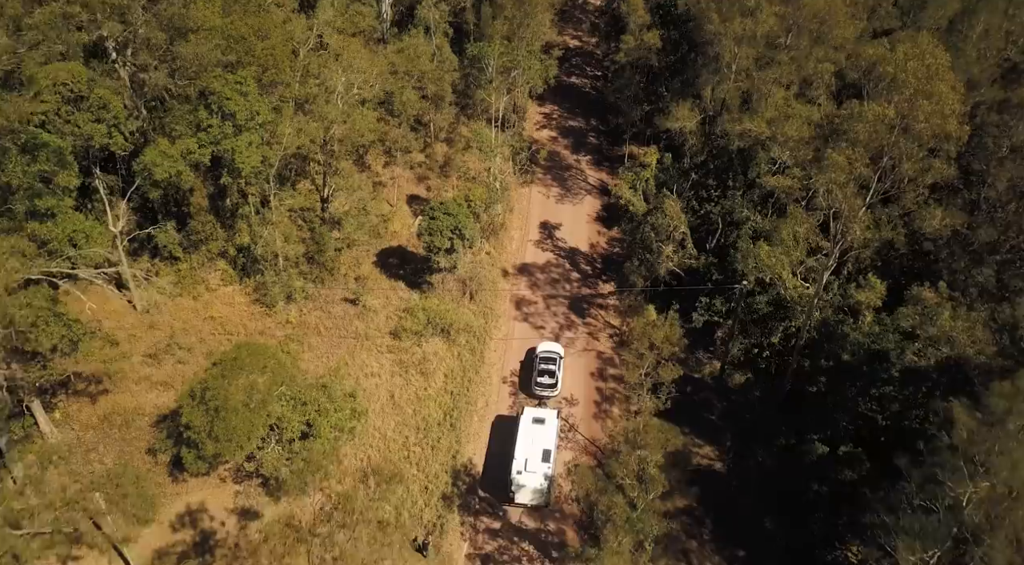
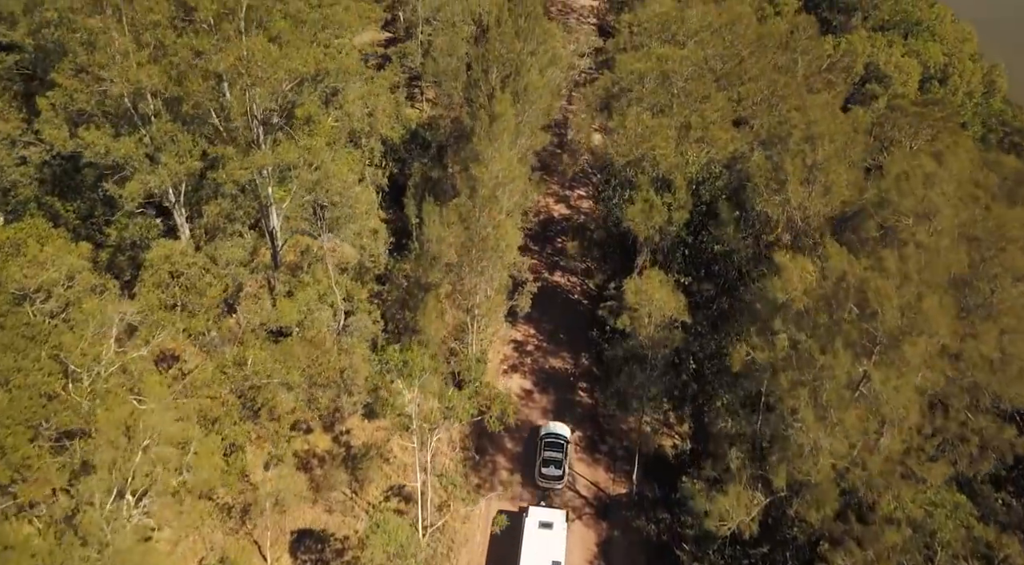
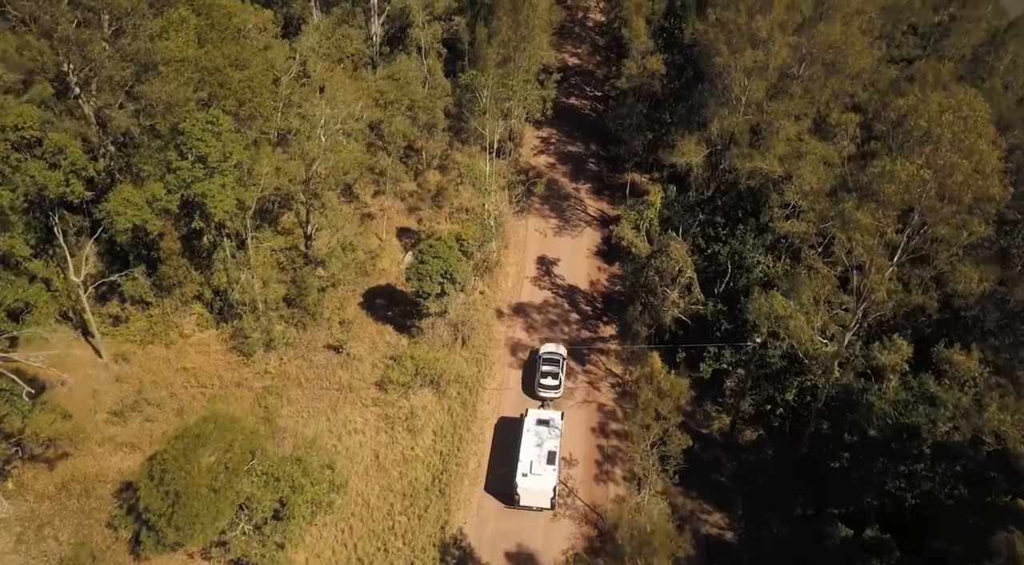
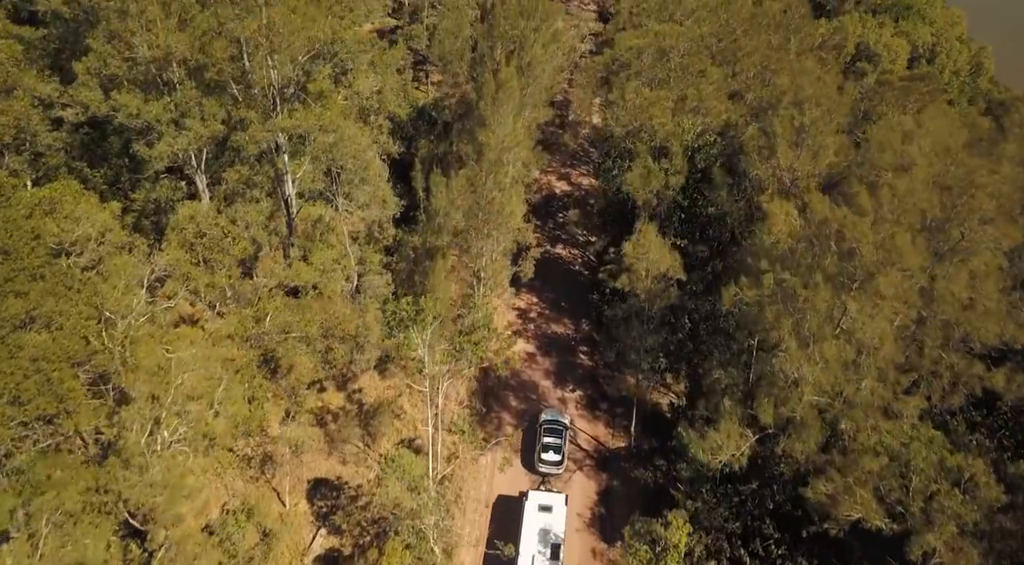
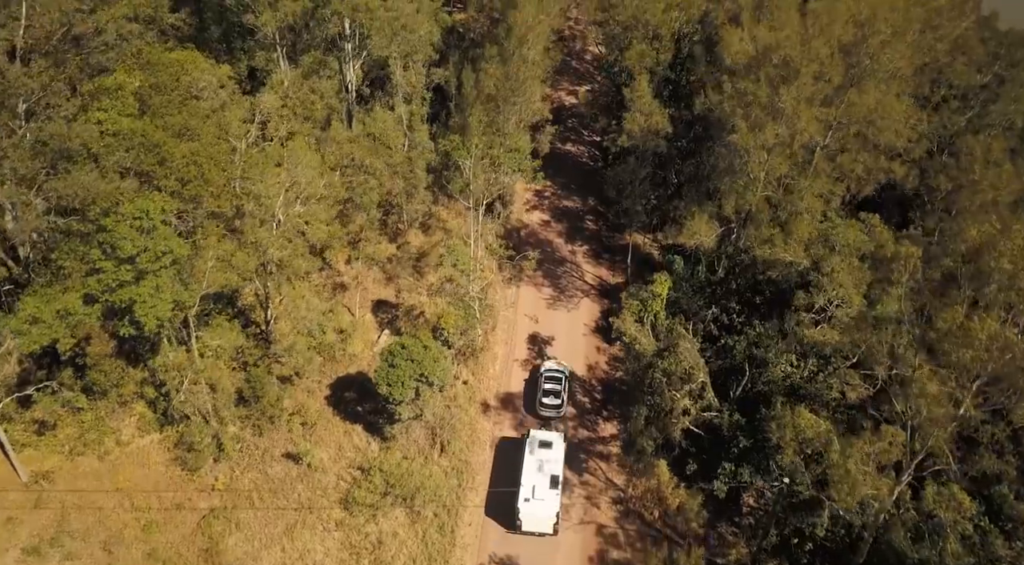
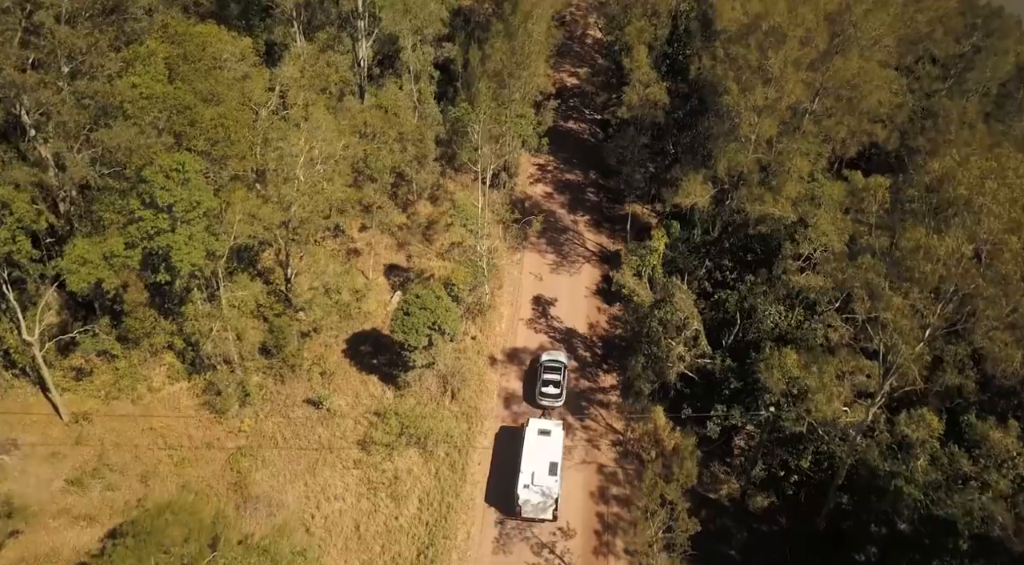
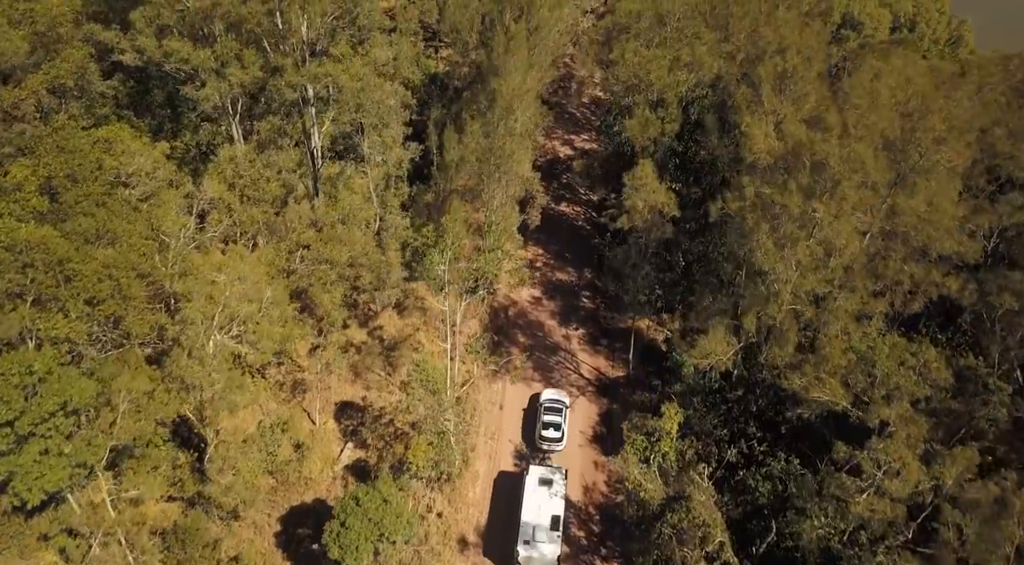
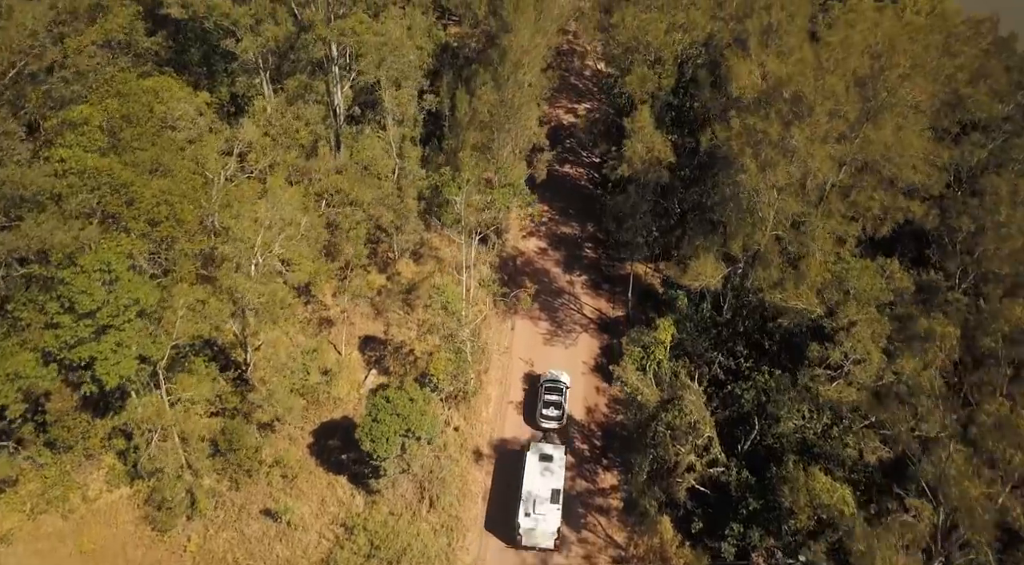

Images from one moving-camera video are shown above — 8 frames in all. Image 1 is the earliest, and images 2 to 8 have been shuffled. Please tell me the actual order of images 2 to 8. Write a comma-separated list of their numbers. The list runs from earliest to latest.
3, 6, 5, 8, 7, 4, 2
